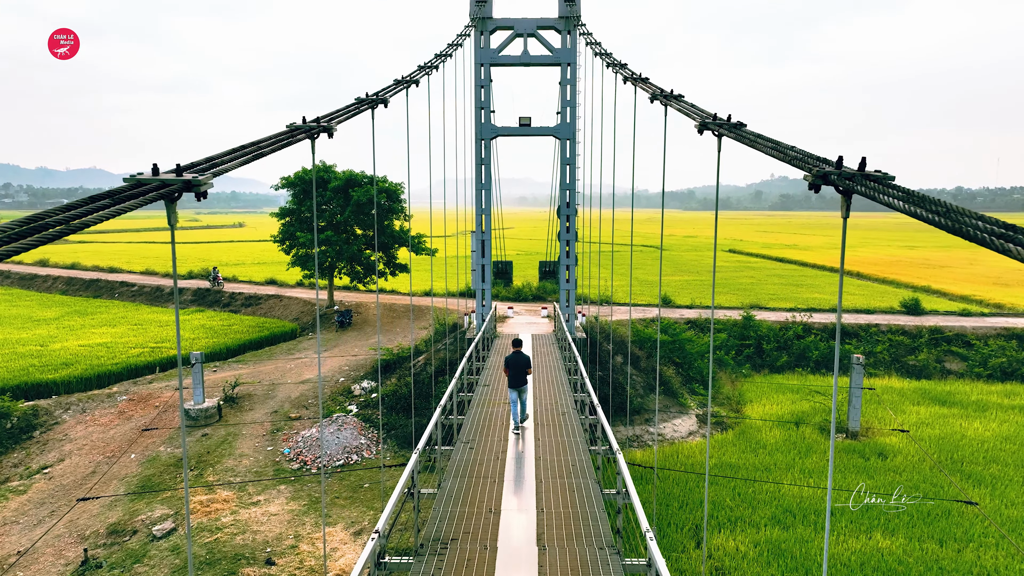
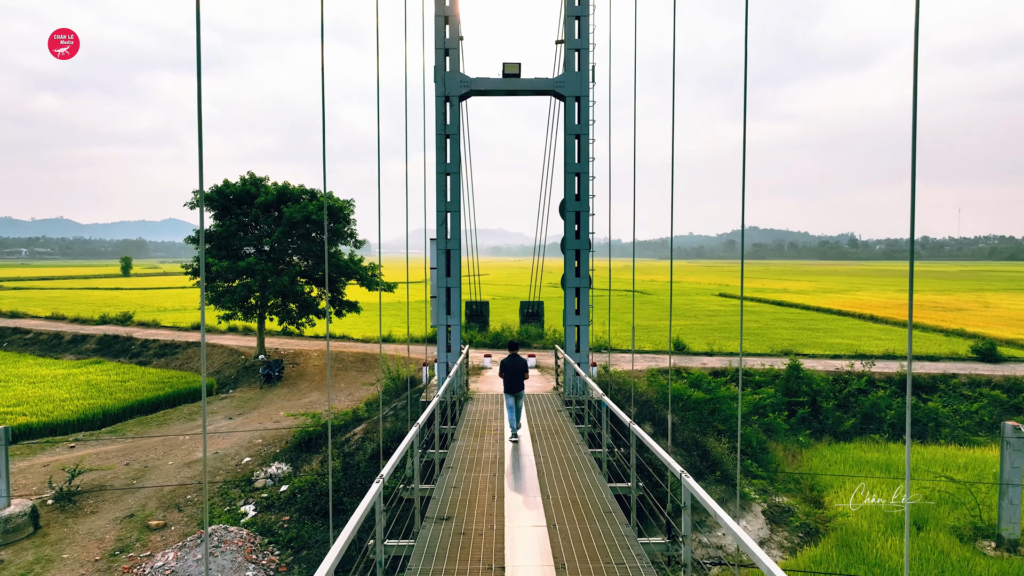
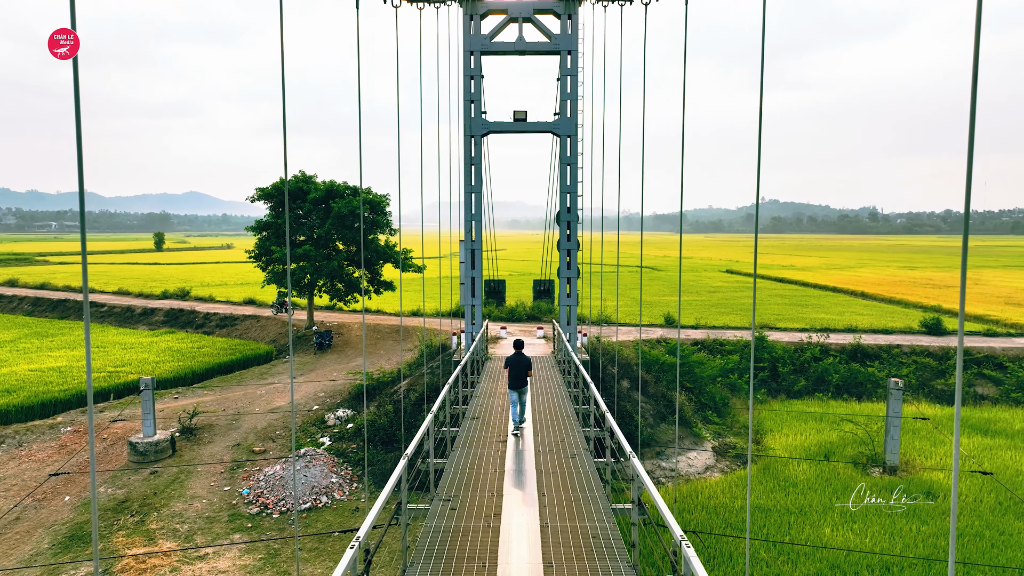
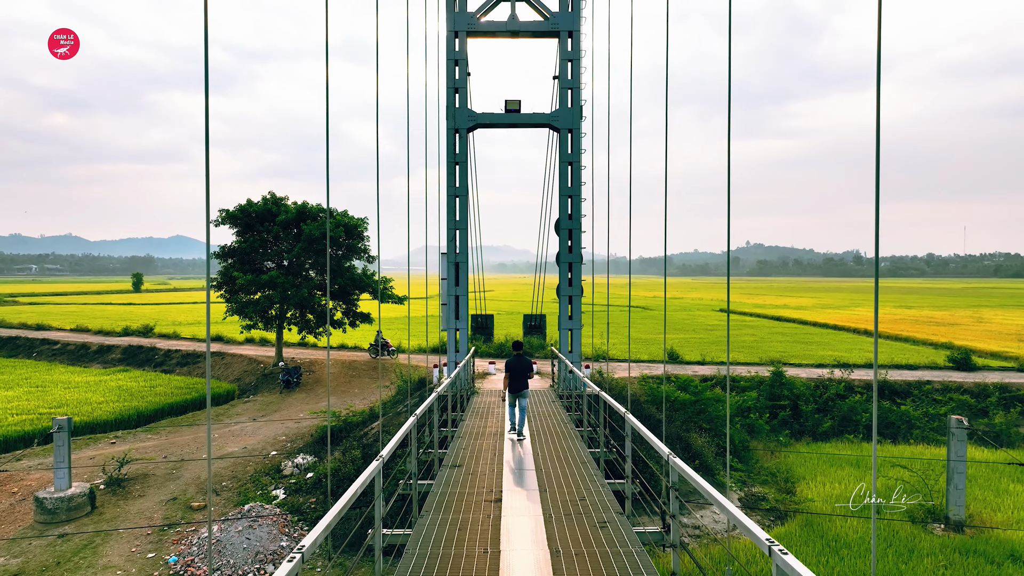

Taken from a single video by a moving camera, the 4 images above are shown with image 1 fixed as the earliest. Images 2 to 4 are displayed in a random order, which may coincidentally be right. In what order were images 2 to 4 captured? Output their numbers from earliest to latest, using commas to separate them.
3, 4, 2
